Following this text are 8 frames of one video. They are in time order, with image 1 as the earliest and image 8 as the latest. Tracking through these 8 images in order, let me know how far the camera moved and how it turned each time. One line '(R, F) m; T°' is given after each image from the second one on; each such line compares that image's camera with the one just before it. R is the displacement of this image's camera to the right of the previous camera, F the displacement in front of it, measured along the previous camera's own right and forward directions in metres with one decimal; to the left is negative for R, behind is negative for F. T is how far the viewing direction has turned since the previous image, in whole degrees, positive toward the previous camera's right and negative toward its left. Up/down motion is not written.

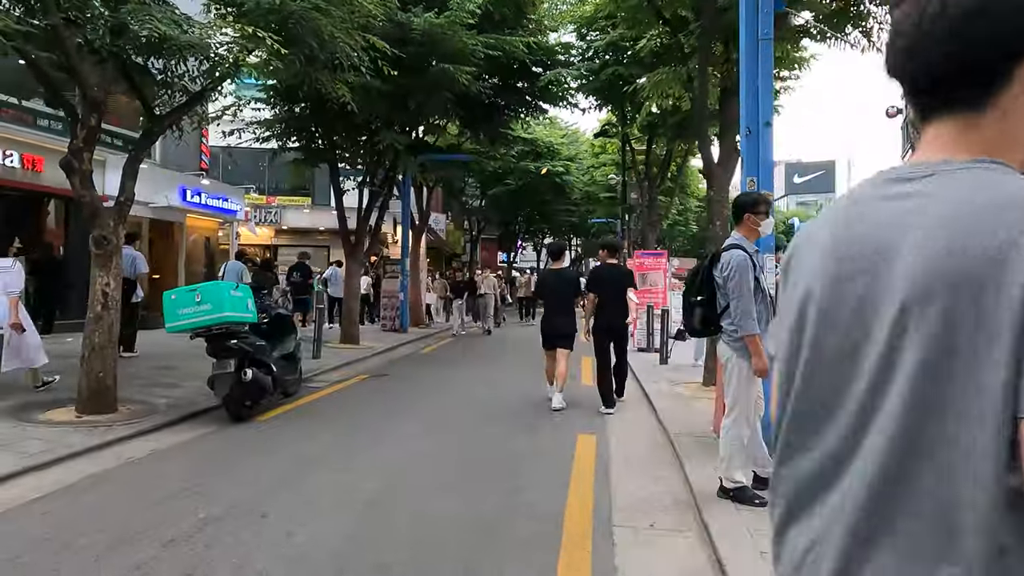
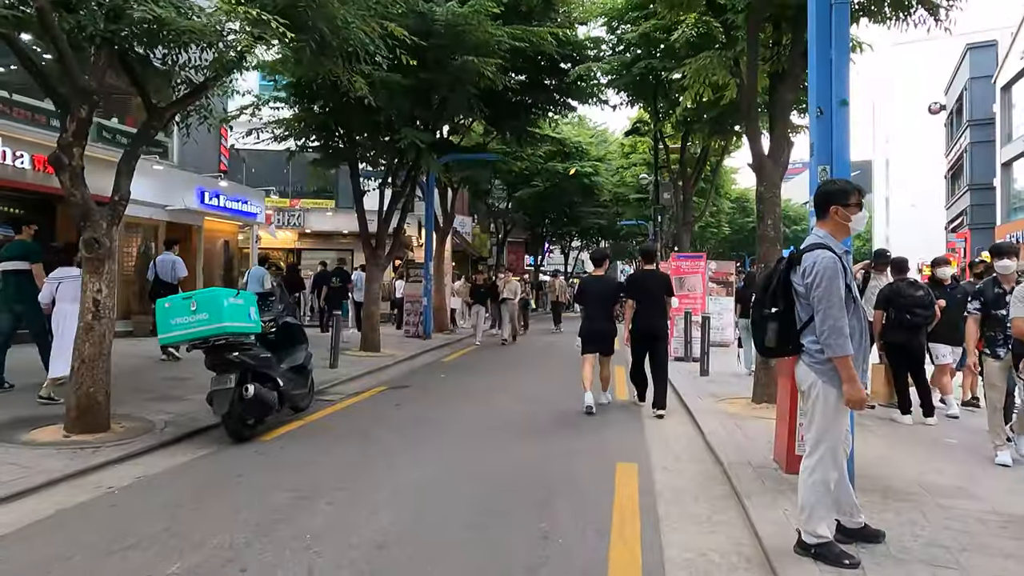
(0.0, +0.8) m; -2°
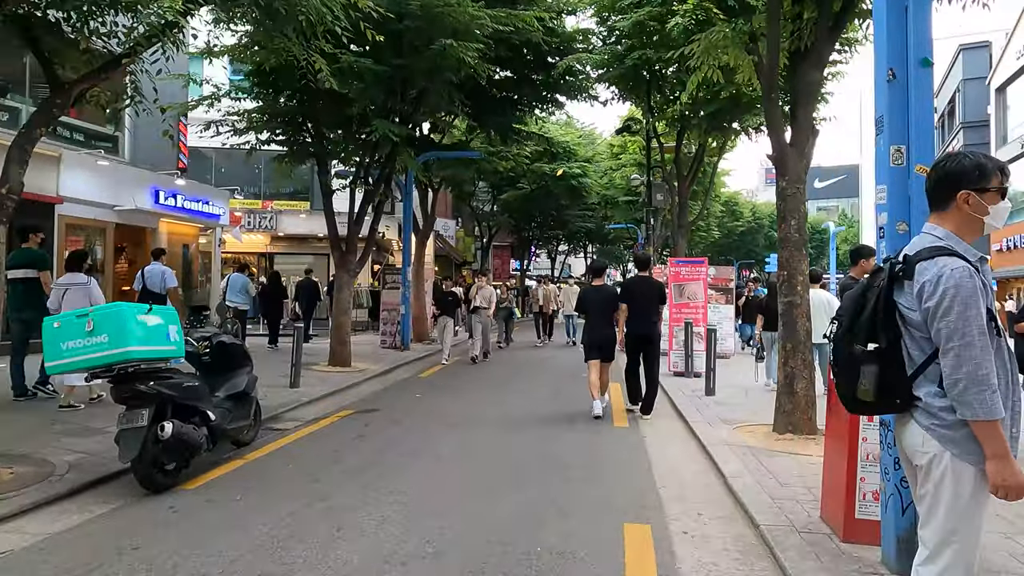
(0.0, +1.3) m; +1°
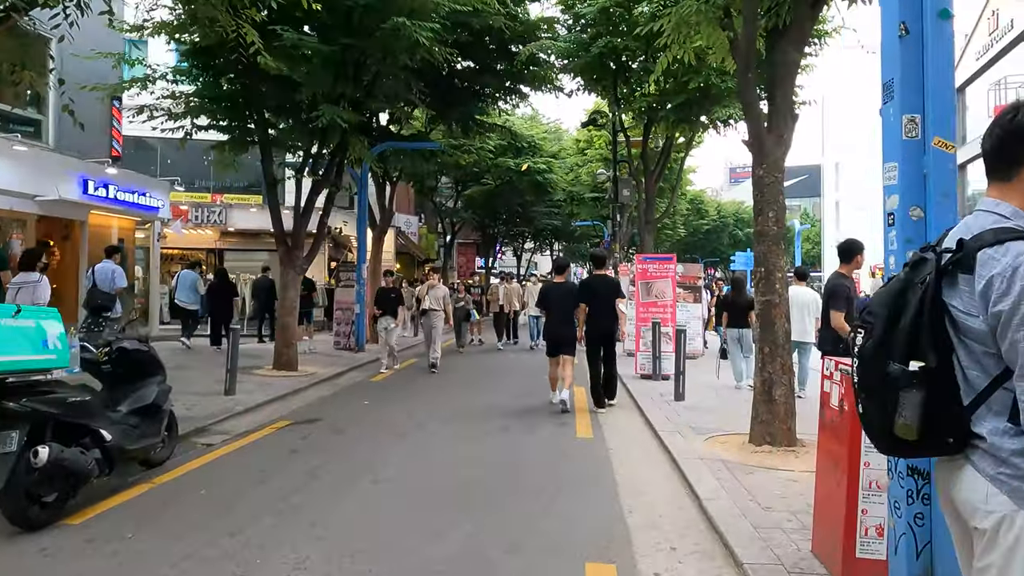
(+0.2, +0.8) m; +3°
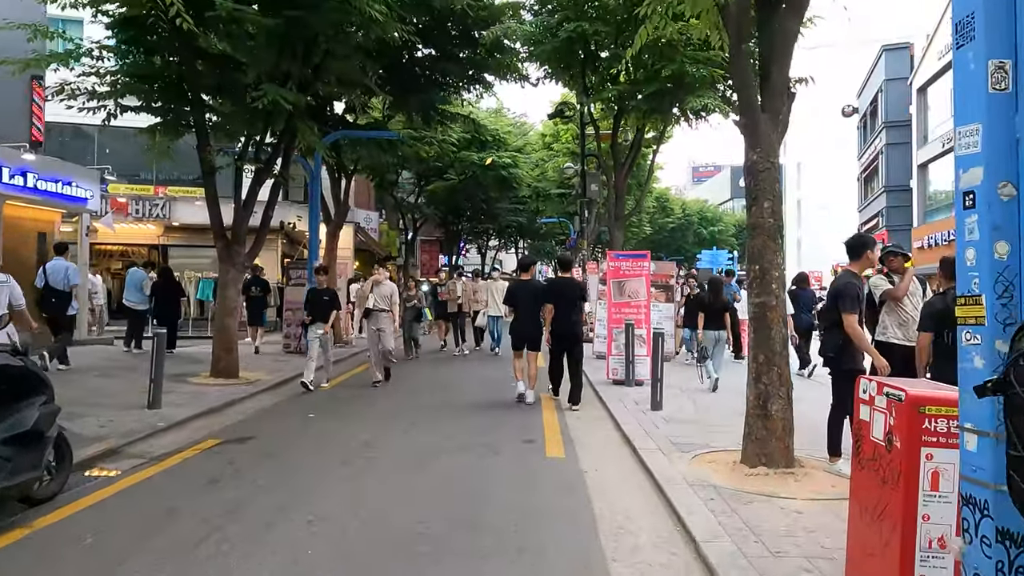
(0.0, +0.9) m; +3°
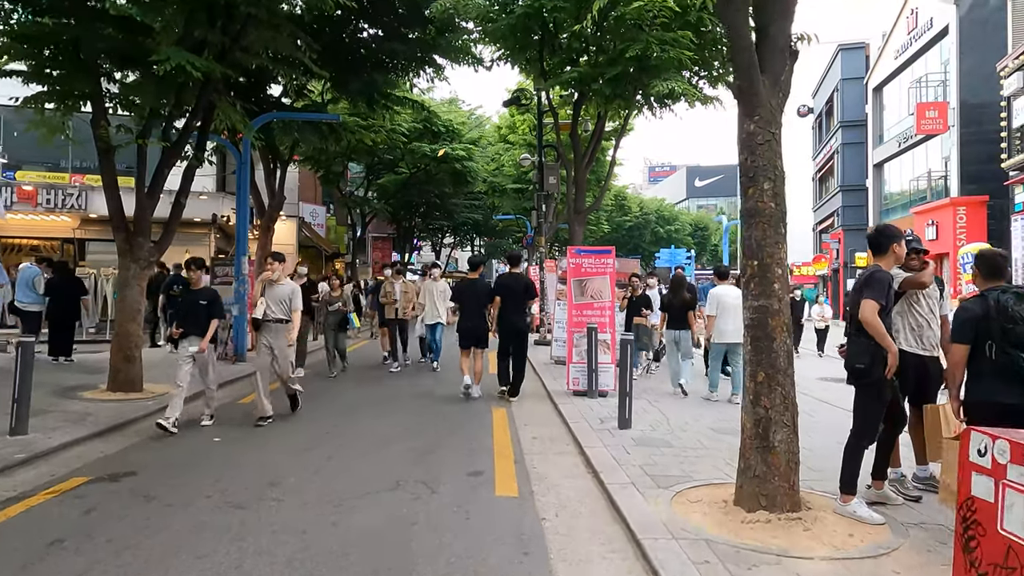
(+0.1, +1.3) m; +4°
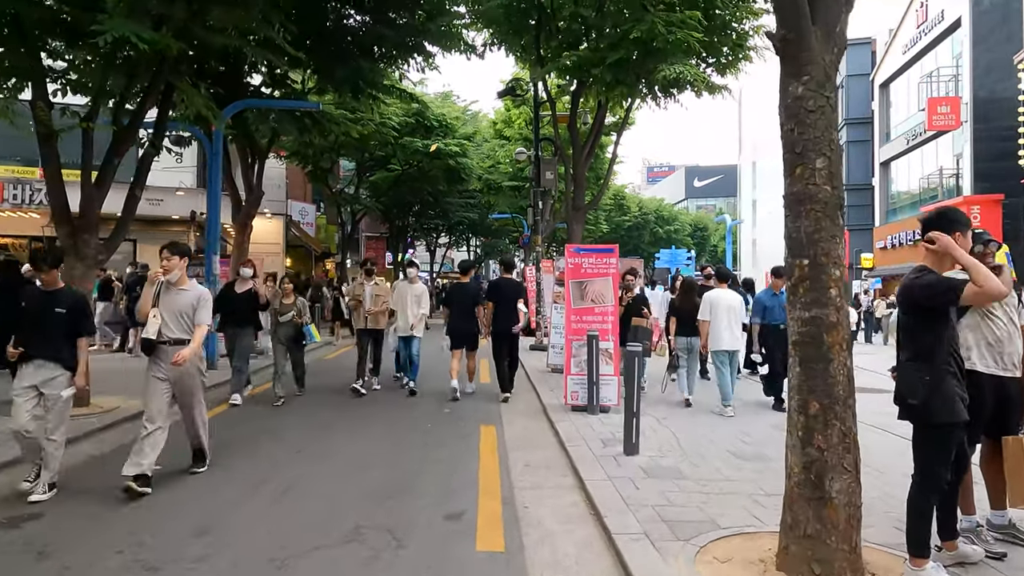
(+0.1, +1.1) m; 0°
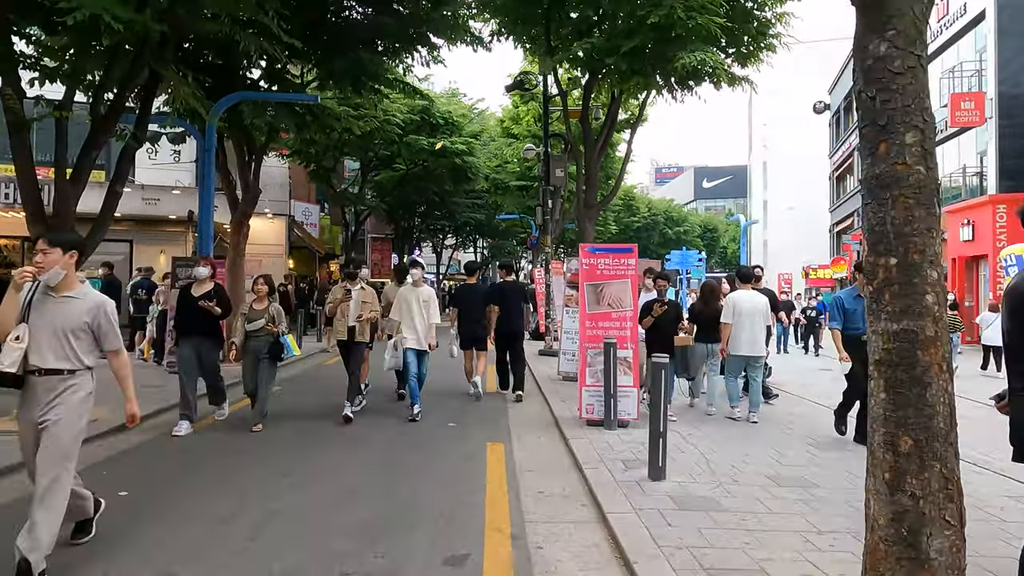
(0.0, +0.7) m; -1°
